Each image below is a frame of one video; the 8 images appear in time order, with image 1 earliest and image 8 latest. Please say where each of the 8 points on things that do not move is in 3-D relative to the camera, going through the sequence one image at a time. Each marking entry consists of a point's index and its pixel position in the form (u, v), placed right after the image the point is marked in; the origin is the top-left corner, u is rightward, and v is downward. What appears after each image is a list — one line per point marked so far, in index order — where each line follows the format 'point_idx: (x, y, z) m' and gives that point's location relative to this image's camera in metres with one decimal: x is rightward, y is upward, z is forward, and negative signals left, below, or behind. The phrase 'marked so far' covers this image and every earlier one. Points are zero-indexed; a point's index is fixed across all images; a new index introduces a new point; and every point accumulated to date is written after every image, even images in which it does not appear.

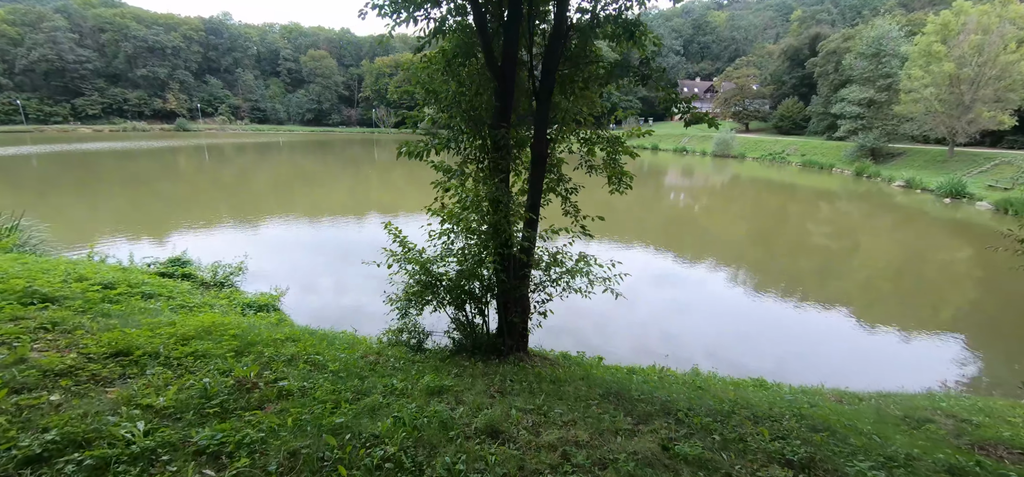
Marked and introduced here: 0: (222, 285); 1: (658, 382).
0: (-4.1, -0.7, +6.5) m
1: (+1.2, -1.2, +3.7) m
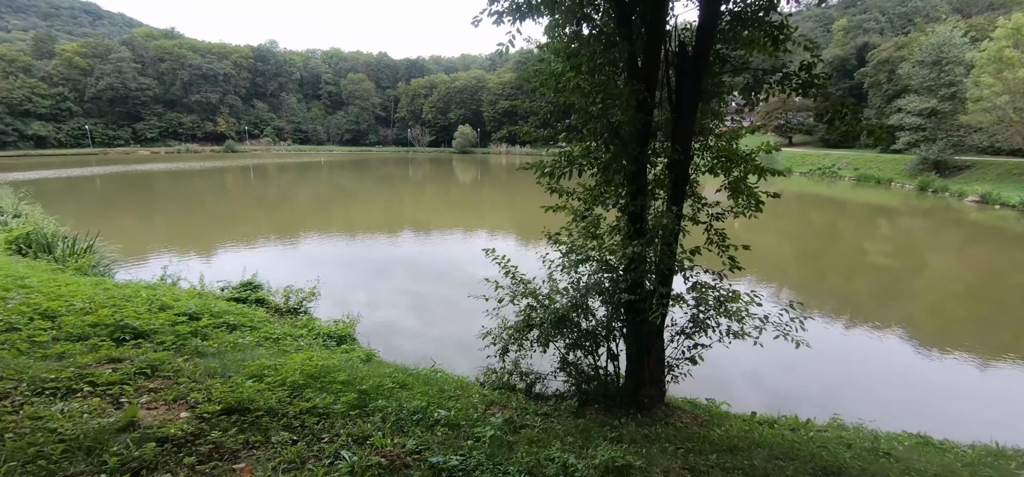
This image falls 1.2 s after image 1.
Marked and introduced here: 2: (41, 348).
0: (-2.9, -1.0, +6.2) m
1: (+2.2, -1.4, +3.1) m
2: (-3.0, -0.7, +3.0) m
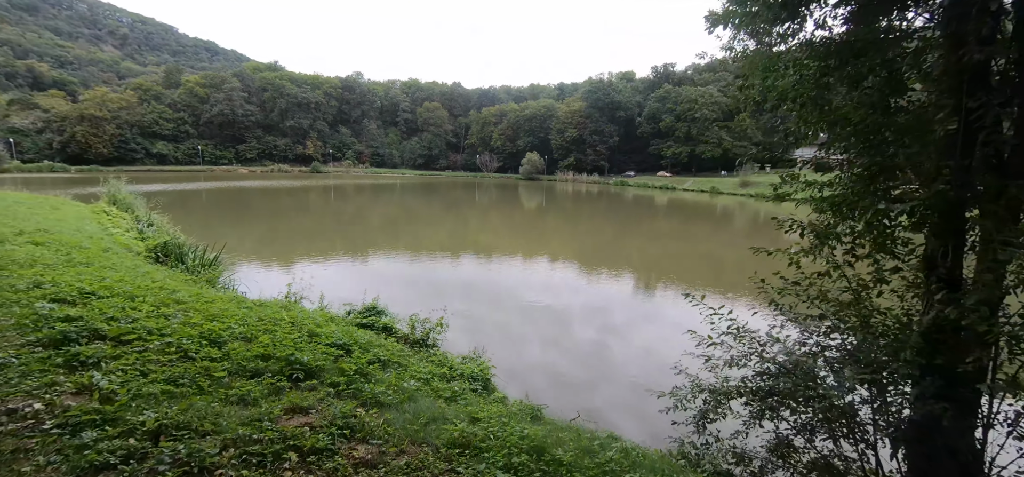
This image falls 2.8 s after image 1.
0: (-1.1, -1.3, +5.8) m
1: (+3.5, -1.7, +2.0) m
2: (-1.6, -0.8, +2.6) m
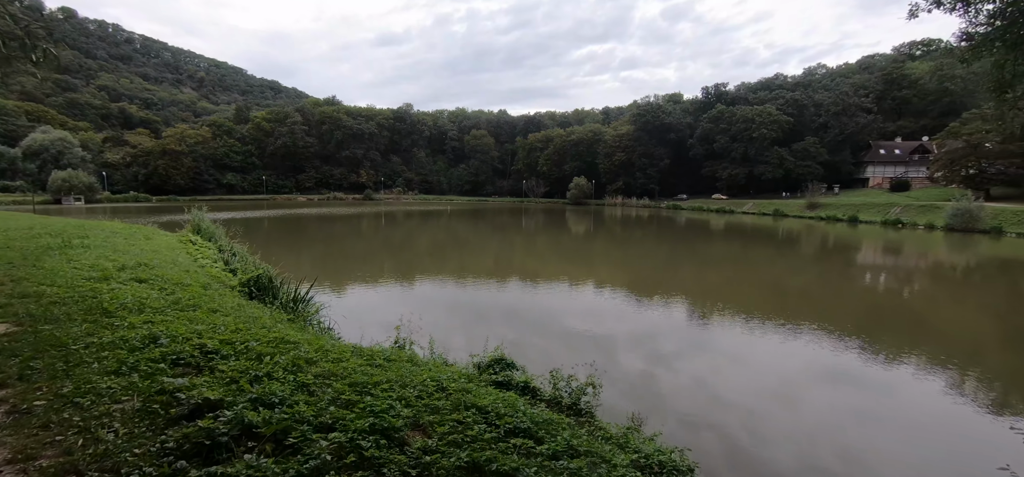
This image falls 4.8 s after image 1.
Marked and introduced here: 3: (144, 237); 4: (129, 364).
0: (+0.6, -1.7, +4.7) m
1: (+4.8, -1.9, +0.4) m
2: (-0.2, -1.1, +1.6) m
3: (-10.7, 0.0, +13.8) m
4: (-2.6, -0.8, +3.2) m
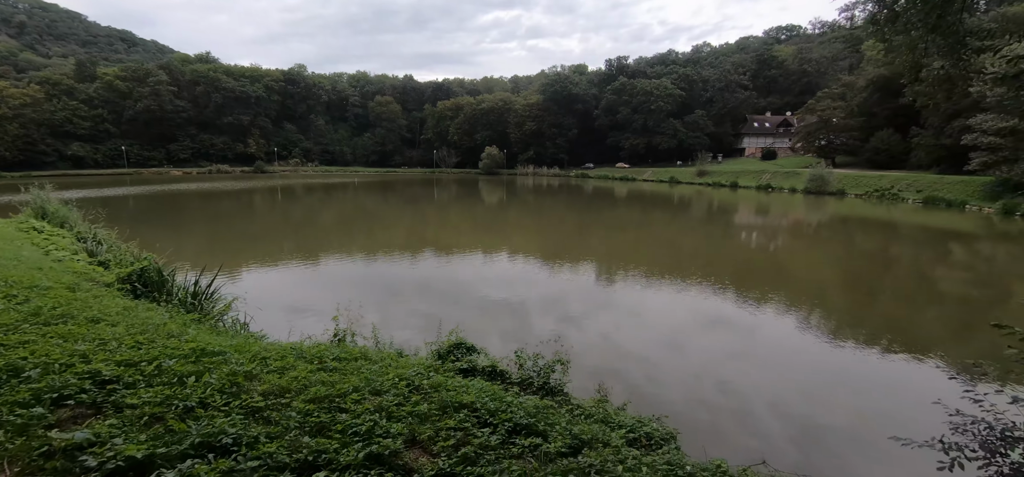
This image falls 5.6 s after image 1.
0: (+0.3, -1.5, +4.5) m
1: (+5.3, -1.8, +1.0) m
2: (+0.1, -1.0, +1.3) m
3: (-12.5, +0.4, +11.2) m
4: (-2.5, -0.8, +2.3) m
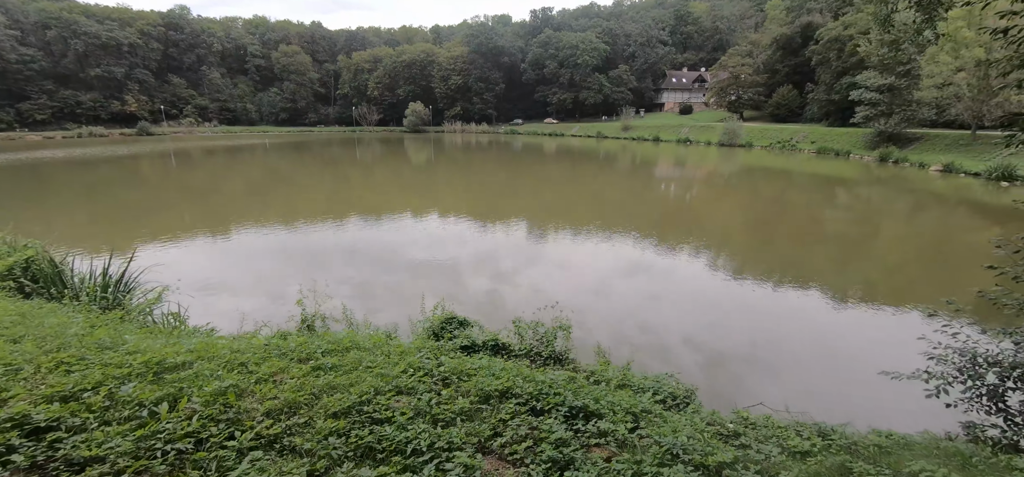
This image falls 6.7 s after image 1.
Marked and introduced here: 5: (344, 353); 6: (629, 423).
0: (+0.4, -1.1, +4.2) m
1: (+5.8, -1.5, +1.6) m
2: (+0.7, -1.0, +1.0) m
3: (-13.4, +0.7, +8.8) m
4: (-2.1, -0.8, +1.6) m
5: (-1.3, -0.9, +3.7) m
6: (+0.8, -1.0, +2.5) m
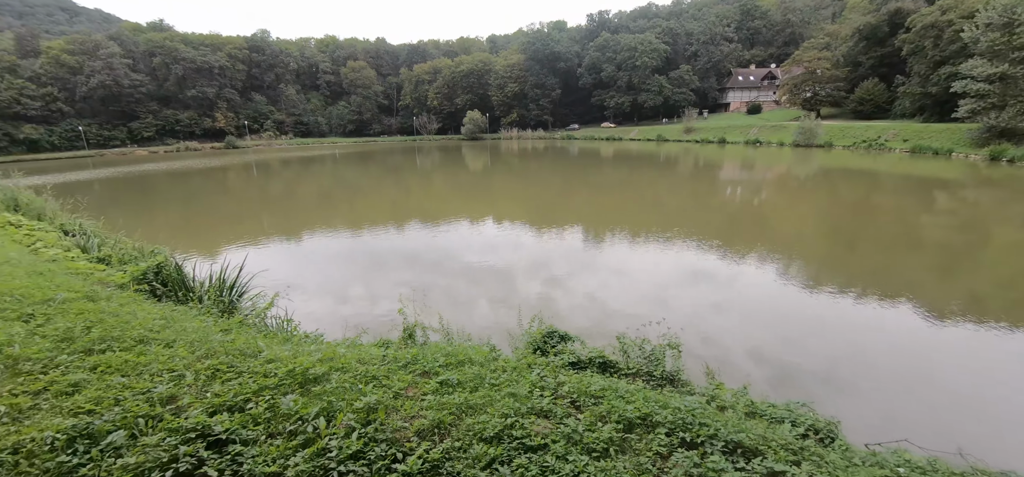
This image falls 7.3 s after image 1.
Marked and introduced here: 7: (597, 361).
0: (+1.4, -1.2, +4.0) m
1: (+6.4, -1.5, +0.8) m
2: (+1.2, -1.0, +0.8) m
3: (-11.8, +0.5, +10.1) m
4: (-1.4, -0.8, +1.7) m
5: (-0.4, -1.0, +3.7) m
6: (+1.5, -1.1, +2.3) m
7: (+0.7, -1.1, +4.2) m
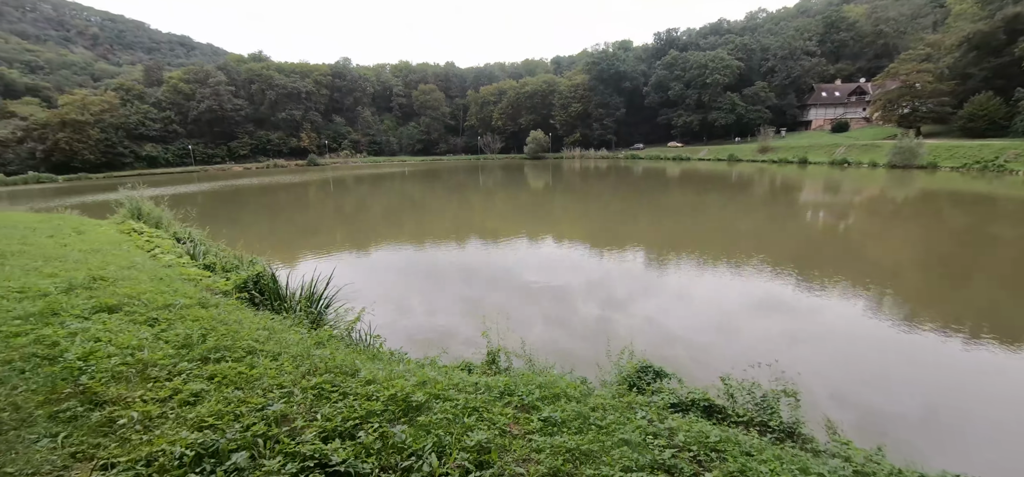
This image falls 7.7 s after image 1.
0: (+2.1, -1.5, +3.6) m
1: (+6.7, -1.8, -0.3) m
2: (+1.6, -1.2, +0.4) m
3: (-10.2, +0.3, +11.3) m
4: (-0.9, -1.0, +1.7) m
5: (+0.3, -1.2, +3.5) m
6: (+2.0, -1.3, +1.9) m
7: (+1.5, -1.3, +3.9) m
